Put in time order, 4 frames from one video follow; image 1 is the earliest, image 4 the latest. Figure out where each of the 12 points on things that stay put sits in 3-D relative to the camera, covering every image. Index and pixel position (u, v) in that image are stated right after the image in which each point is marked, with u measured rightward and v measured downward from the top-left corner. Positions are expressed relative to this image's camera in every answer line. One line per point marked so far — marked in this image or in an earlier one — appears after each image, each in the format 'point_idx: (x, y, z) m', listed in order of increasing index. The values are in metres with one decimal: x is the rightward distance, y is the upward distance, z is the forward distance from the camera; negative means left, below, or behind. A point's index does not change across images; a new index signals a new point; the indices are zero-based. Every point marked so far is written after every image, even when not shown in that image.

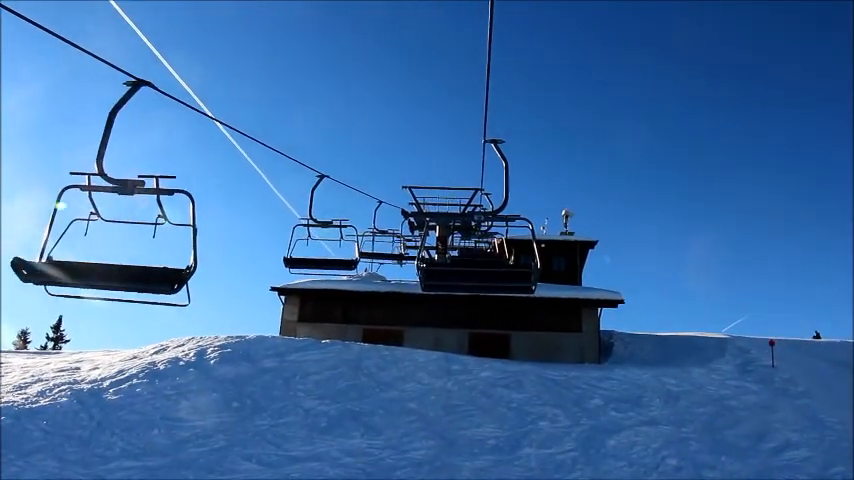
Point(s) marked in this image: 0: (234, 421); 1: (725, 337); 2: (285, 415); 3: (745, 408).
0: (-3.7, -3.4, +11.5) m
1: (+9.7, -3.2, +19.7) m
2: (-2.7, -3.3, +11.6) m
3: (+6.9, -3.6, +13.1) m
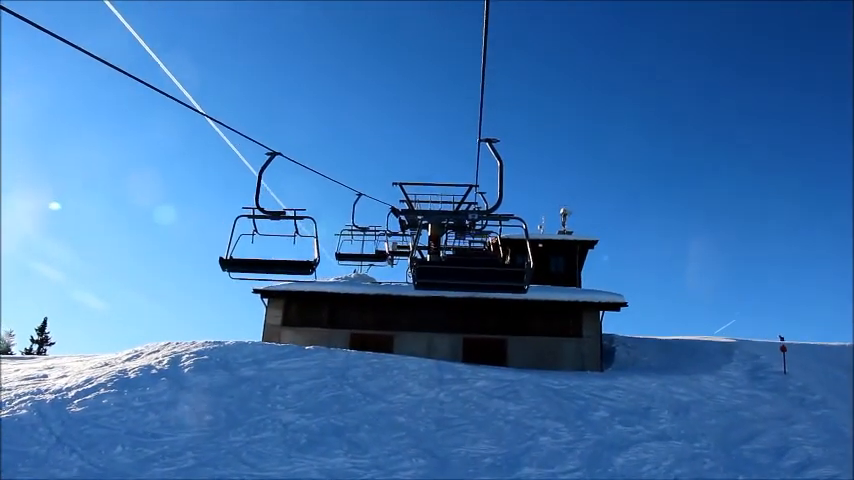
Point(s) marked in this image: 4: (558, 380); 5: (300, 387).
0: (-3.8, -3.4, +10.5) m
1: (+9.5, -3.2, +18.8) m
2: (-2.9, -3.3, +10.6) m
3: (+6.7, -3.6, +12.2) m
4: (+2.9, -3.1, +13.4) m
5: (-2.5, -2.9, +12.1) m
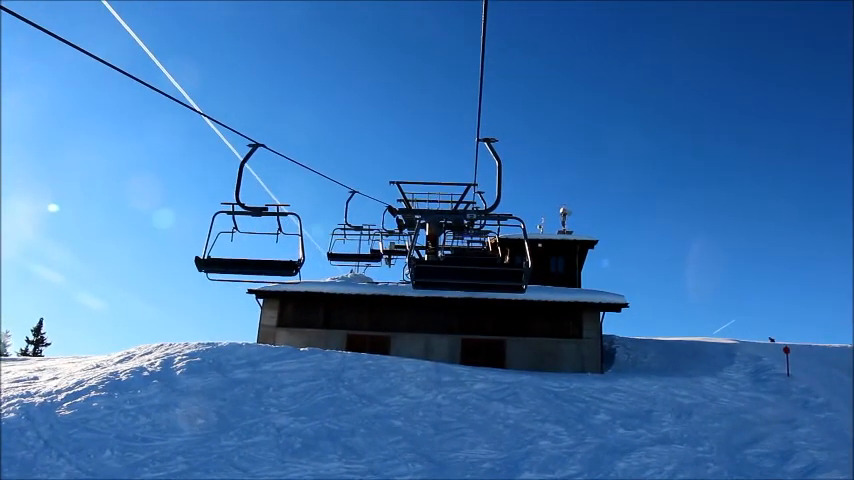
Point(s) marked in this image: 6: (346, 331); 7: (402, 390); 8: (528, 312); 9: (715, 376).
0: (-3.9, -3.4, +10.2) m
1: (+9.4, -3.2, +18.6) m
2: (-2.9, -3.3, +10.3) m
3: (+6.6, -3.6, +11.9) m
4: (+2.8, -3.1, +13.1) m
5: (-2.6, -2.9, +11.9) m
6: (-2.3, -2.6, +17.5) m
7: (-0.5, -2.9, +11.9) m
8: (+2.9, -2.1, +17.2) m
9: (+7.2, -3.4, +15.1) m
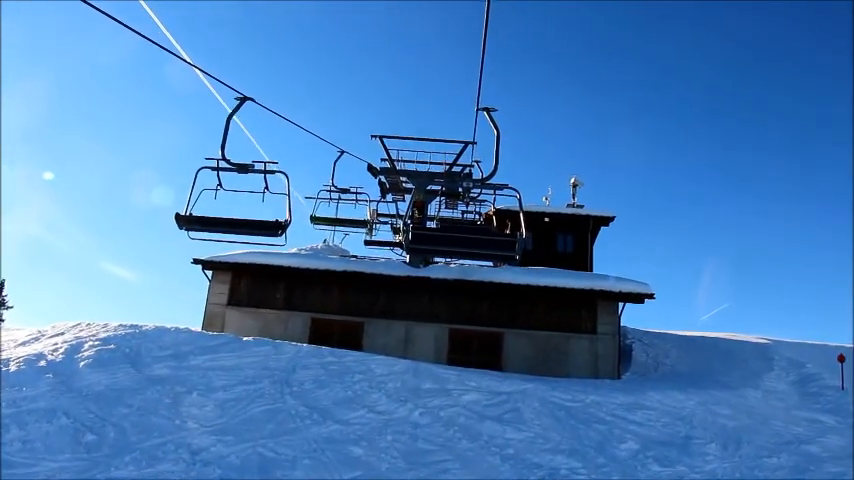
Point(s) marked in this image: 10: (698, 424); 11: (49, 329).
0: (-4.3, -2.8, +7.4) m
1: (+8.9, -2.7, +15.9) m
2: (-3.3, -2.7, +7.5) m
3: (+6.2, -3.3, +9.2) m
4: (+2.4, -2.6, +10.4) m
5: (-3.0, -2.3, +9.0) m
6: (-2.8, -1.8, +14.6) m
7: (-0.9, -2.4, +9.1) m
8: (+2.4, -1.4, +14.4) m
9: (+6.7, -3.0, +12.4) m
10: (+4.4, -2.9, +9.8) m
11: (-7.7, -1.8, +12.4) m
